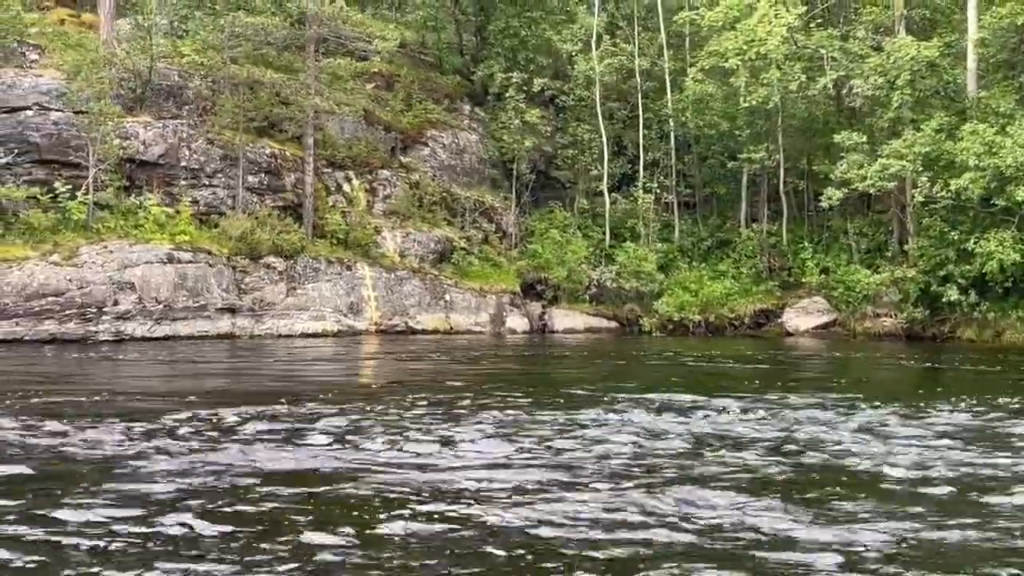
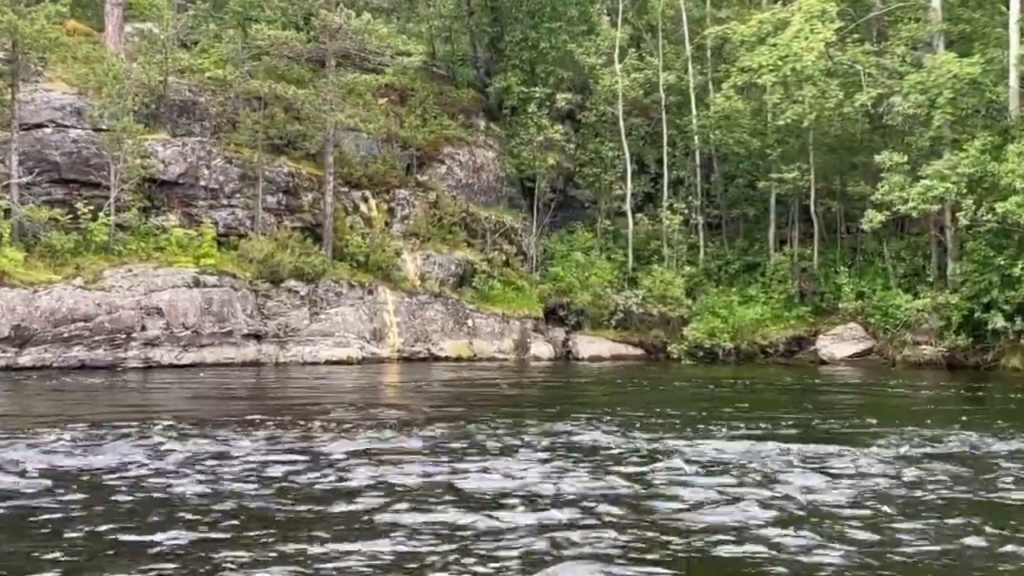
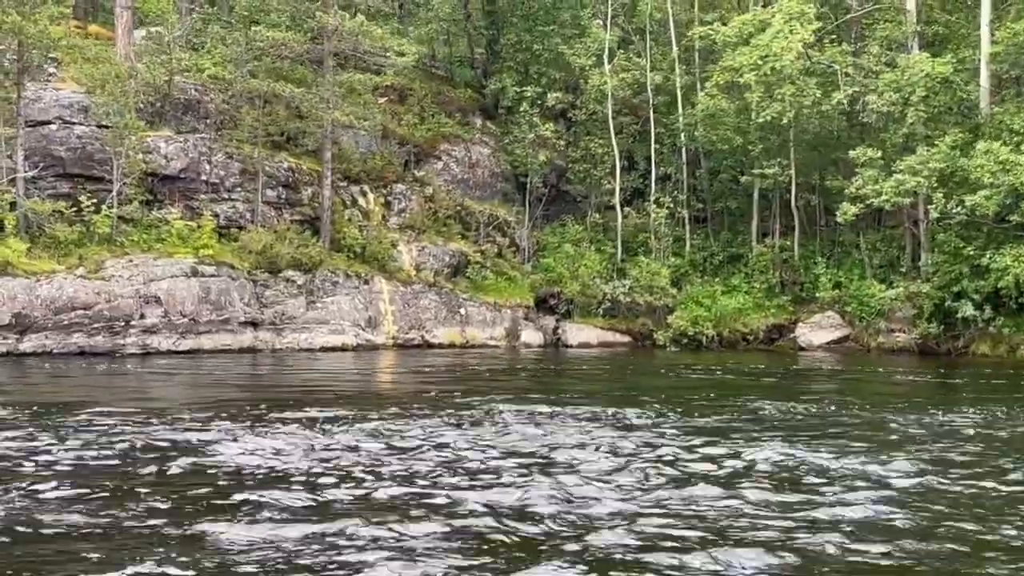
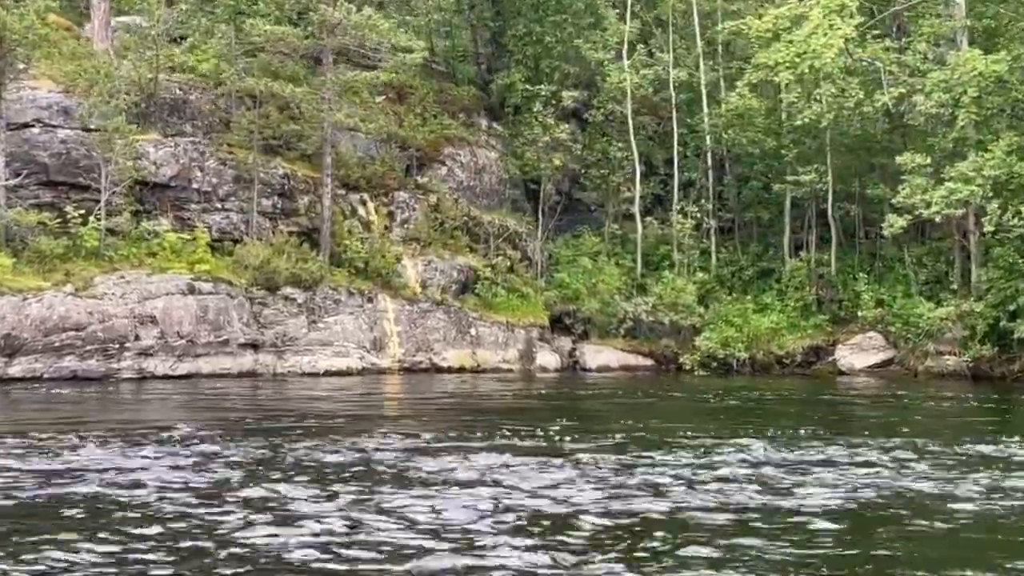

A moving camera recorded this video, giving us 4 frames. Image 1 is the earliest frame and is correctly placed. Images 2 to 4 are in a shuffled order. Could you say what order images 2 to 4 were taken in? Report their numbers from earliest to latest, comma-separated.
3, 2, 4
